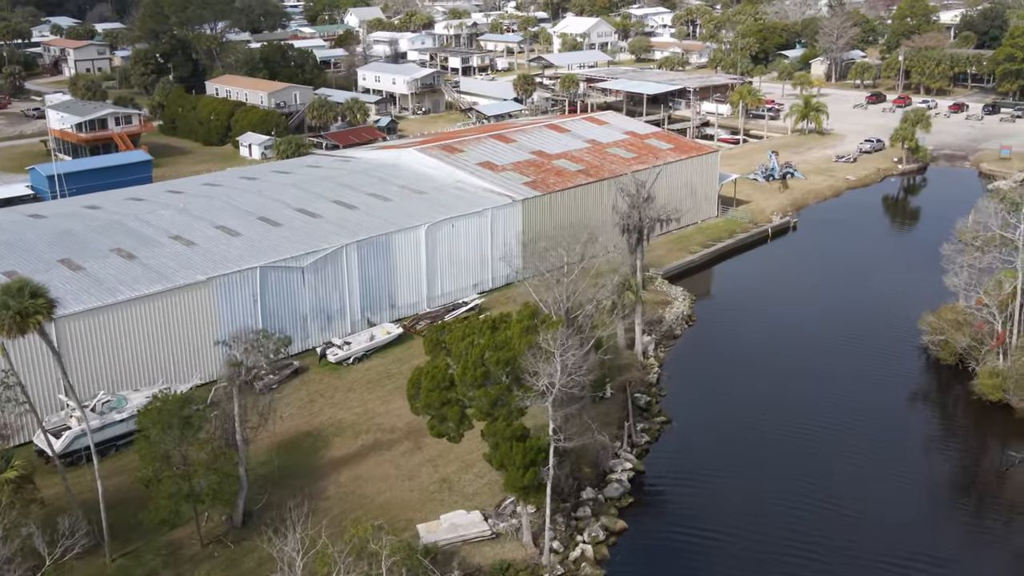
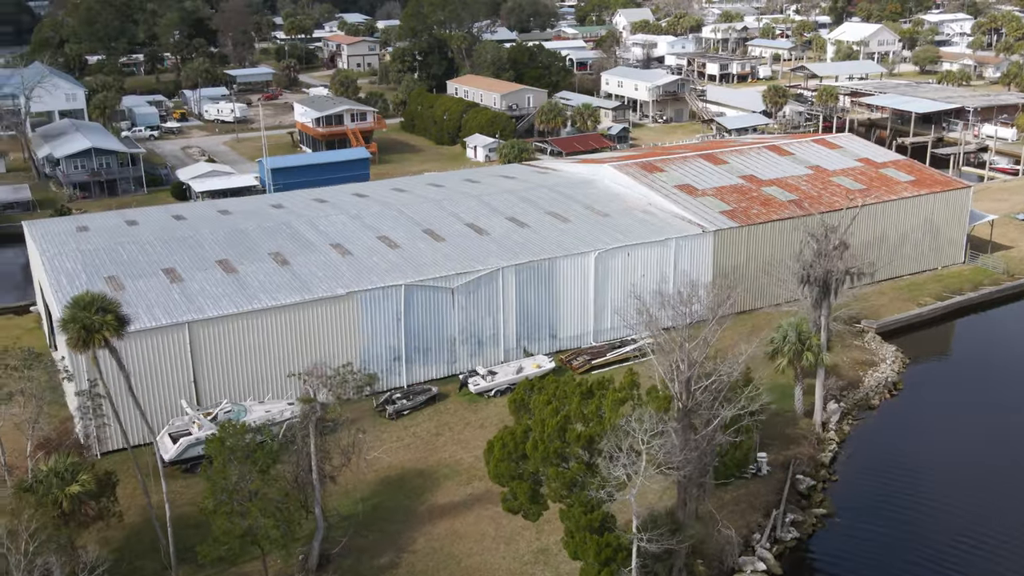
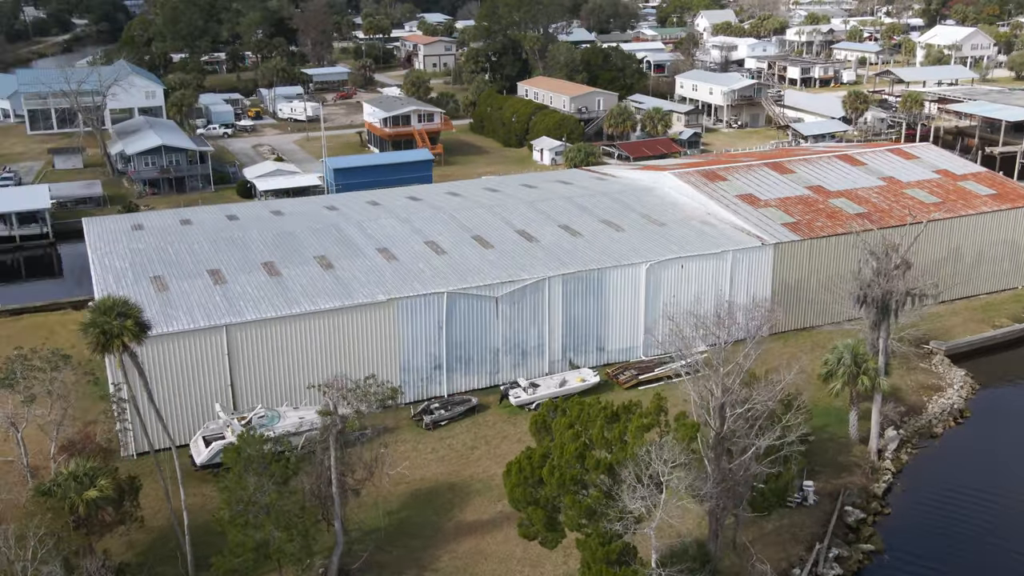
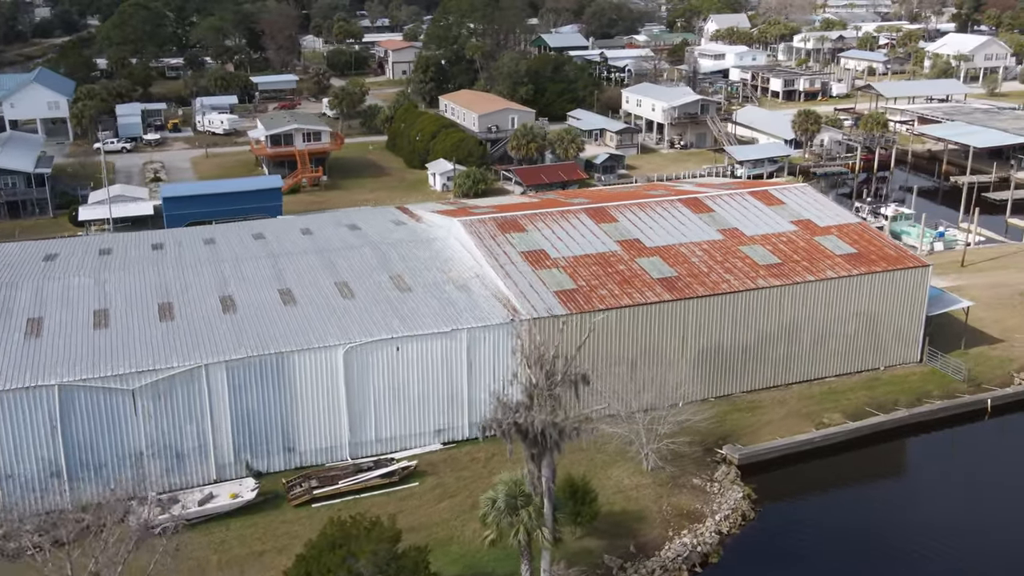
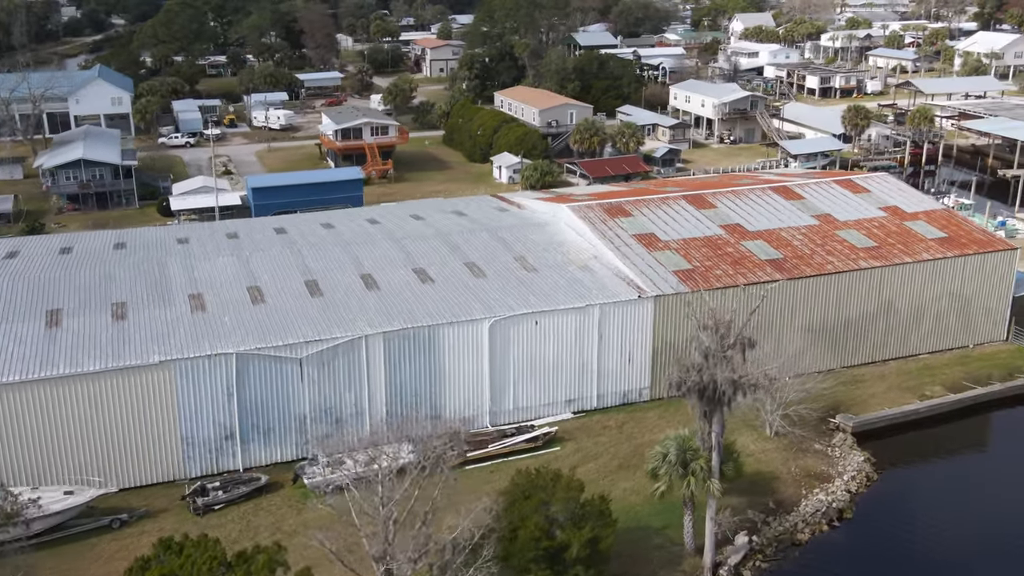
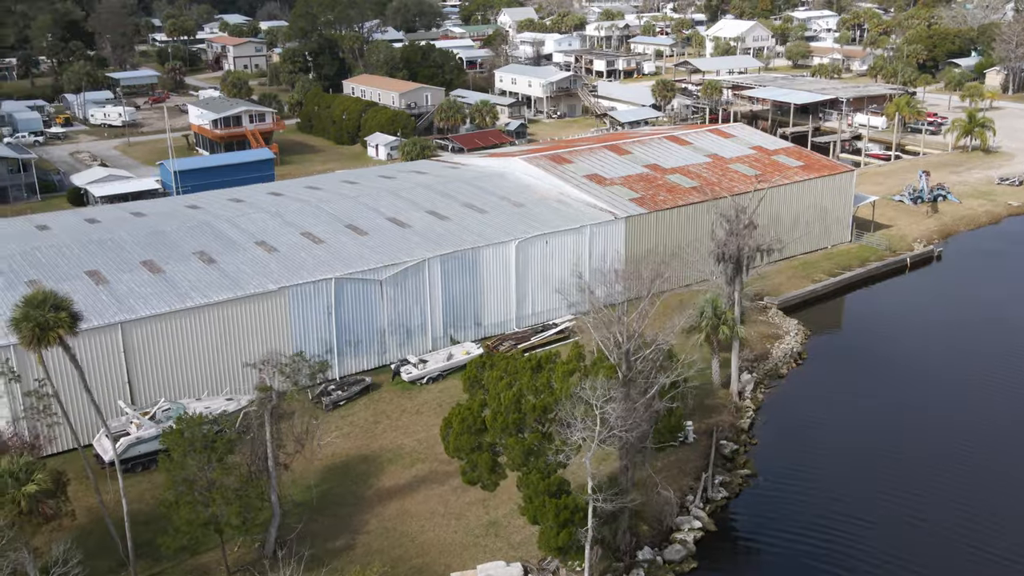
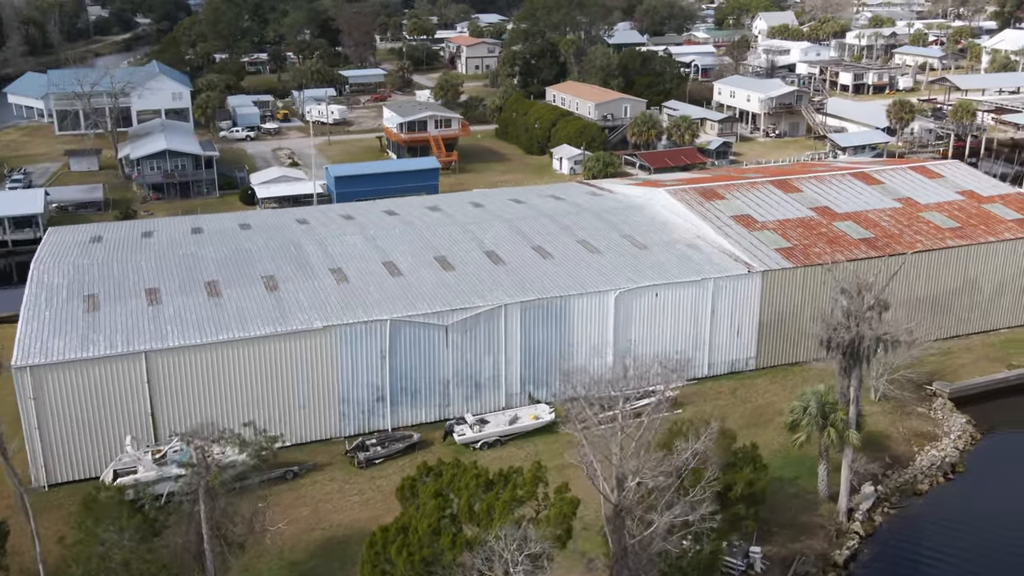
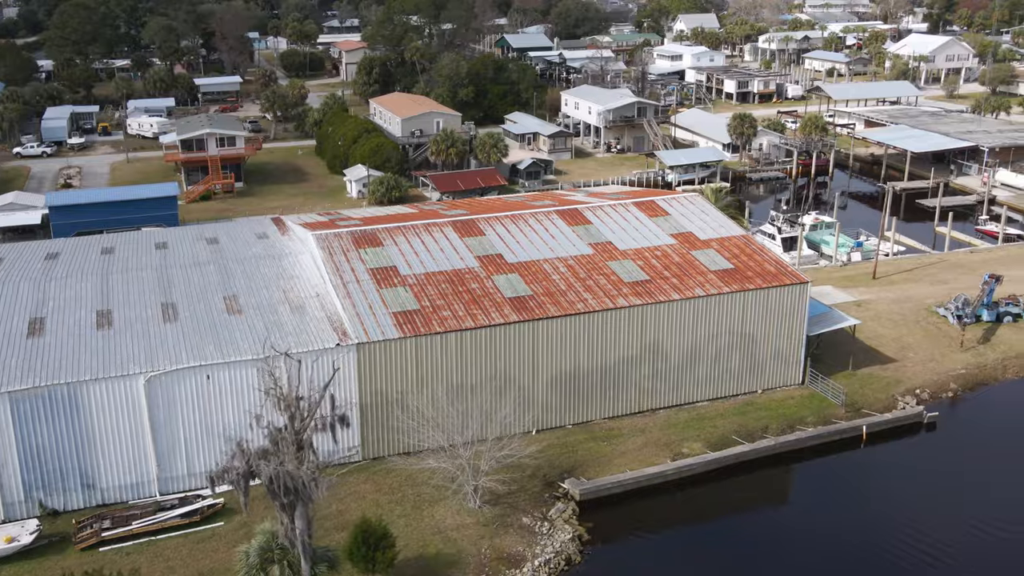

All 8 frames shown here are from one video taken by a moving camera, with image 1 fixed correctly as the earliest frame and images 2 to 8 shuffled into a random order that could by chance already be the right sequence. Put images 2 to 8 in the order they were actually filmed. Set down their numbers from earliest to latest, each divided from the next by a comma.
6, 2, 3, 7, 5, 4, 8
